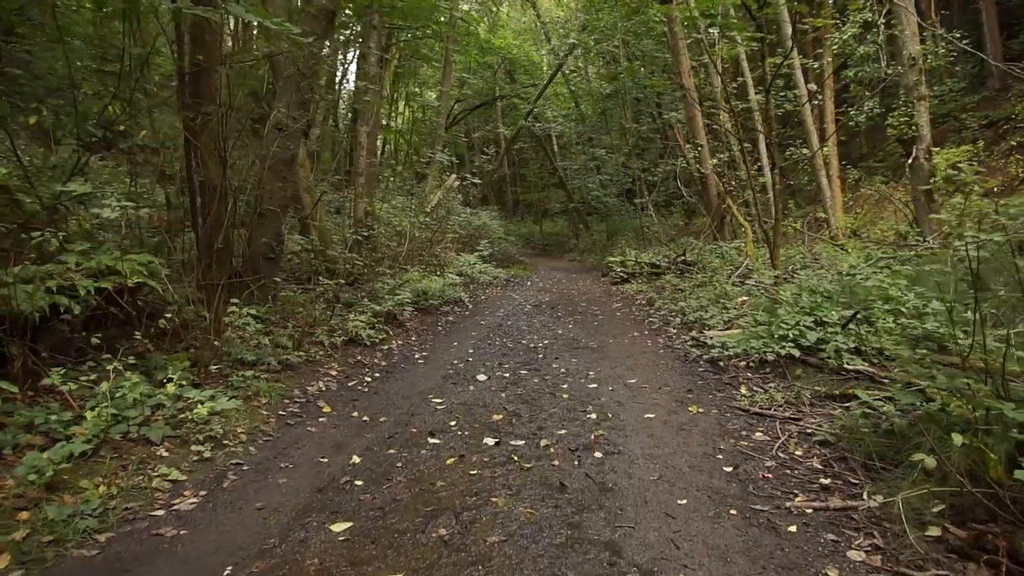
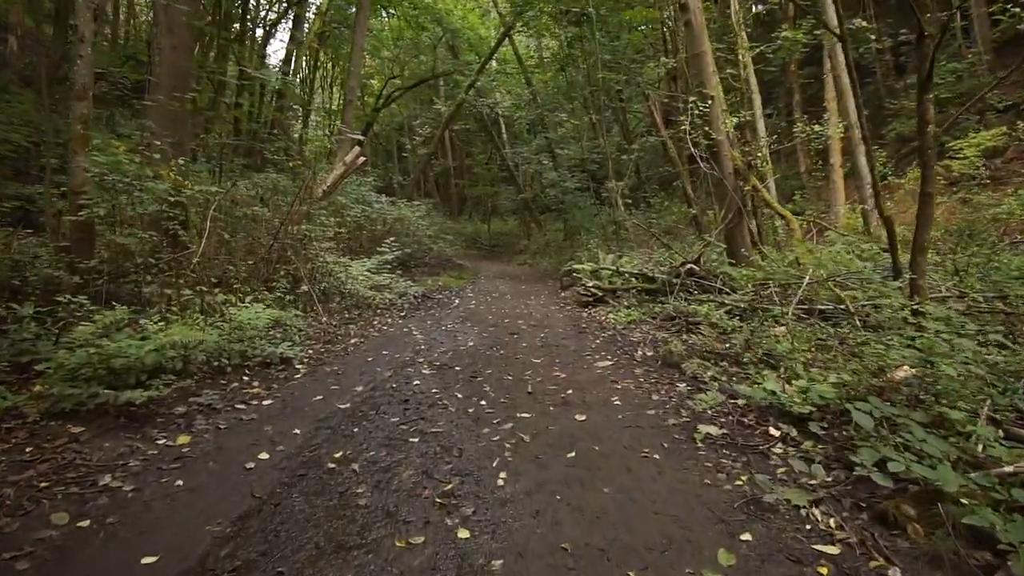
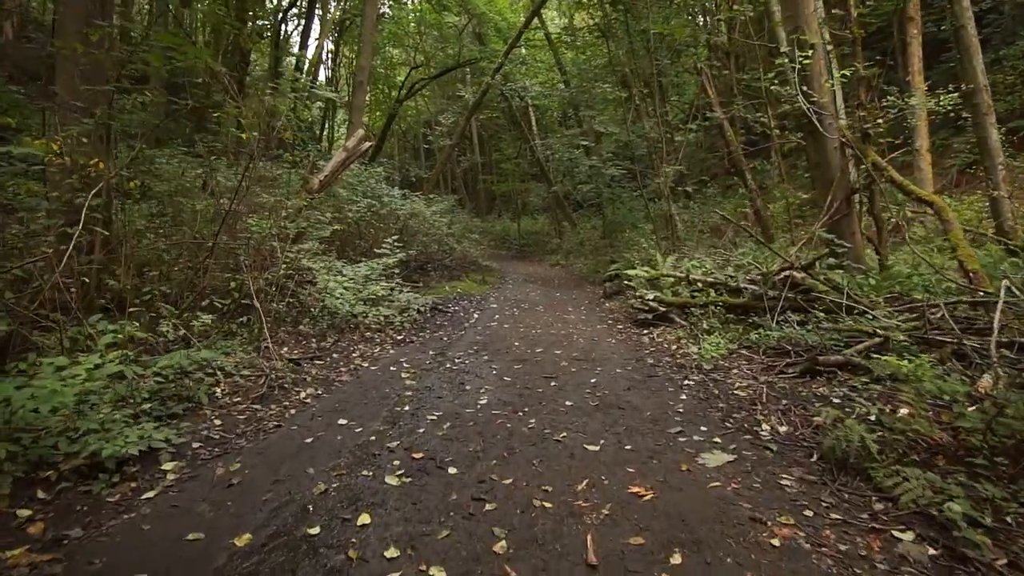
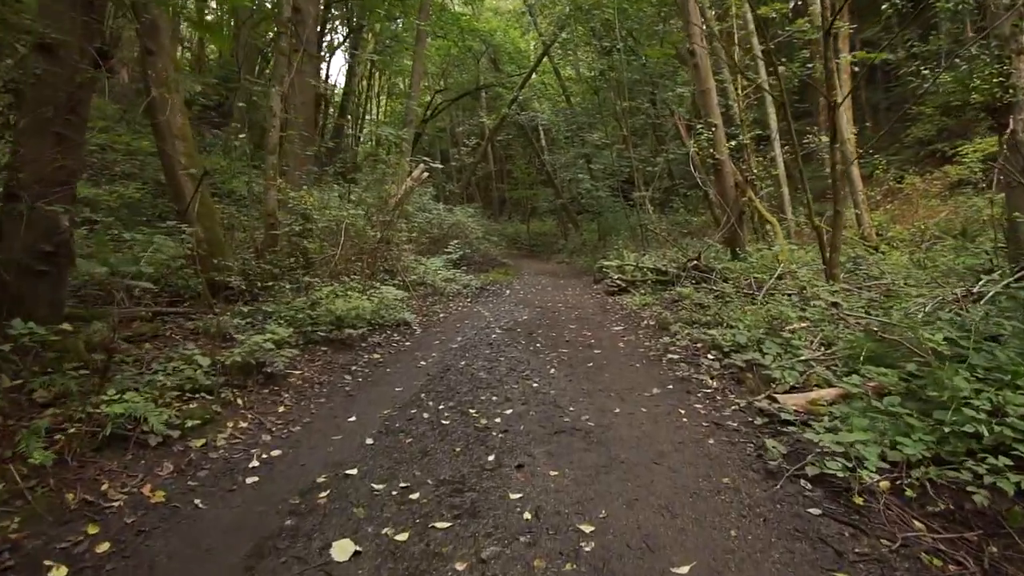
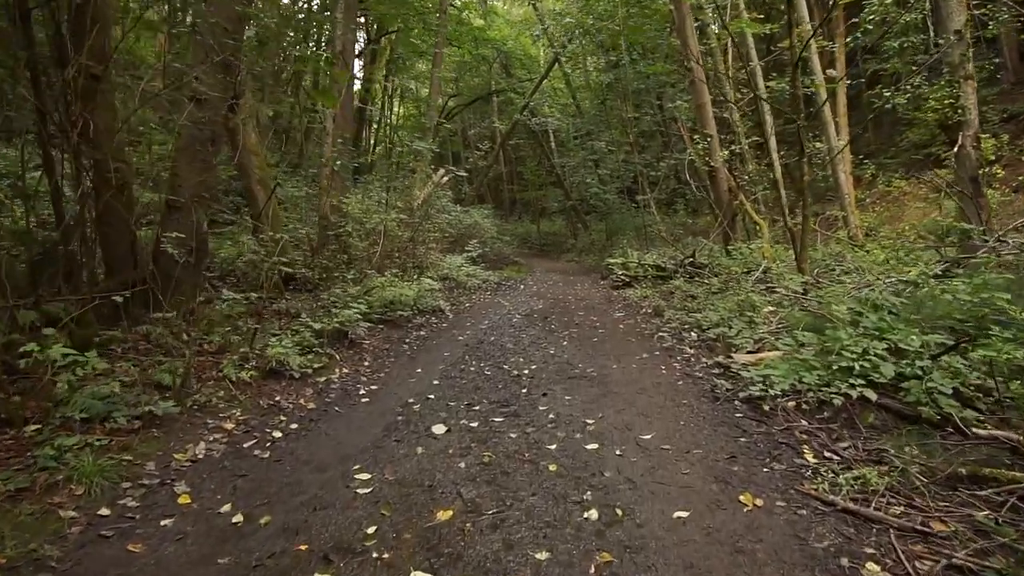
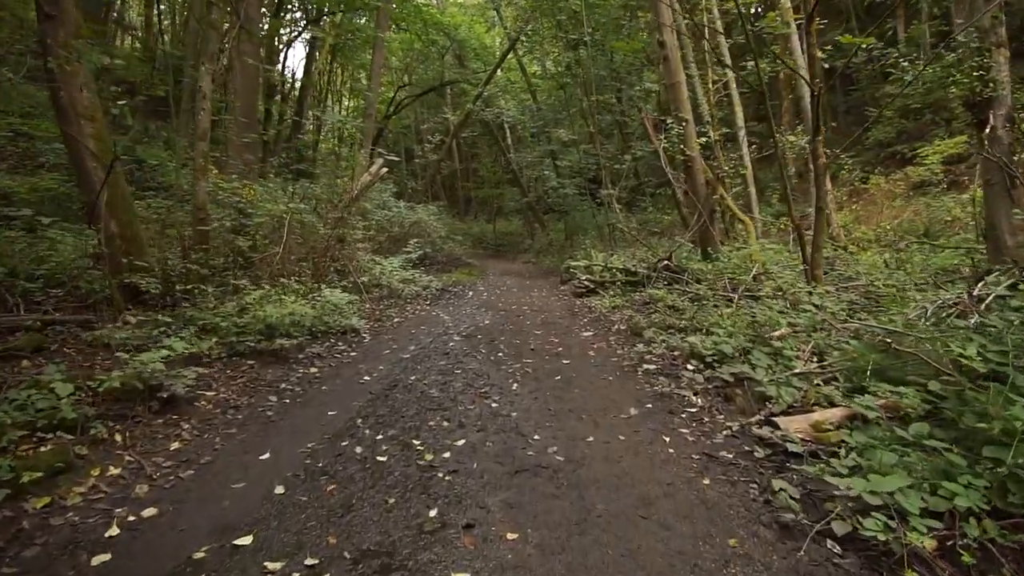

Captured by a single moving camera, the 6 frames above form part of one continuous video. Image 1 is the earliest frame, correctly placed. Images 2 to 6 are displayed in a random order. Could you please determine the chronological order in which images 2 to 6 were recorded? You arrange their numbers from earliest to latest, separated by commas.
5, 4, 6, 2, 3
